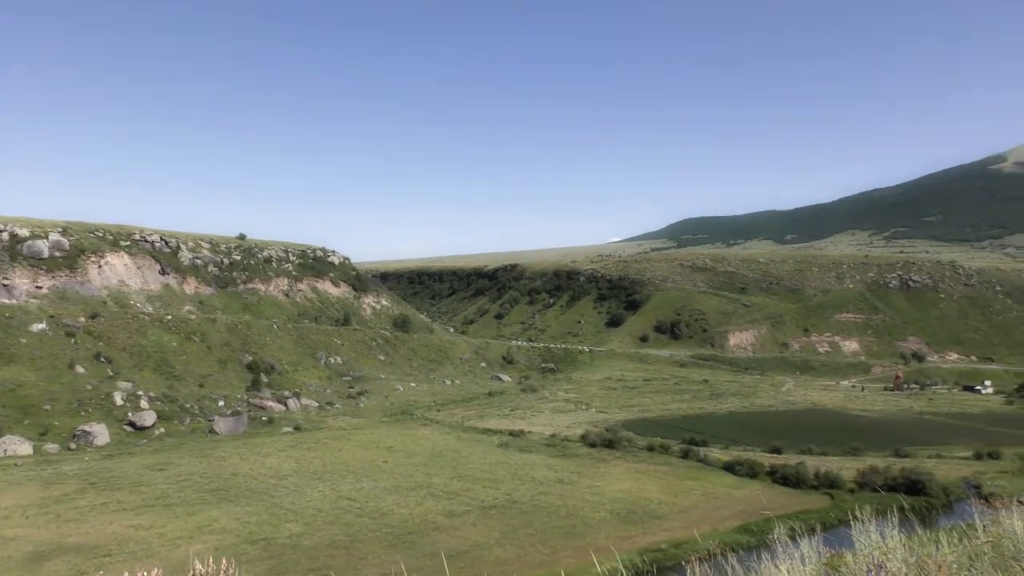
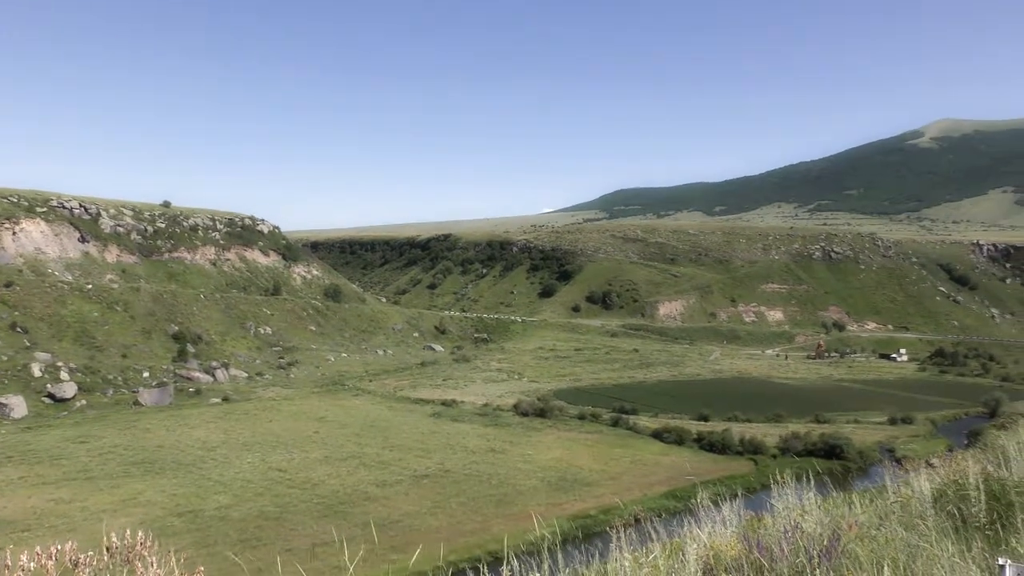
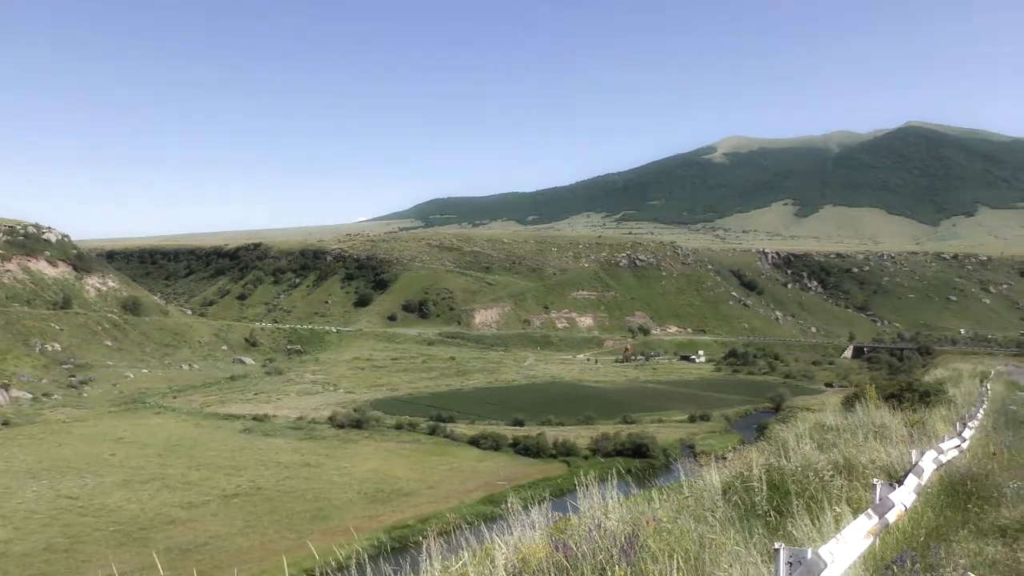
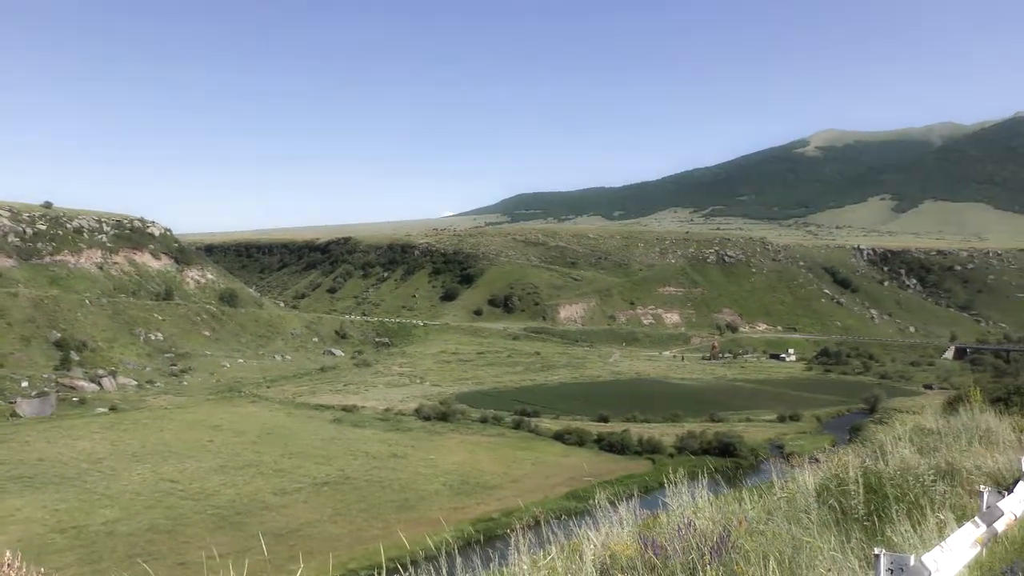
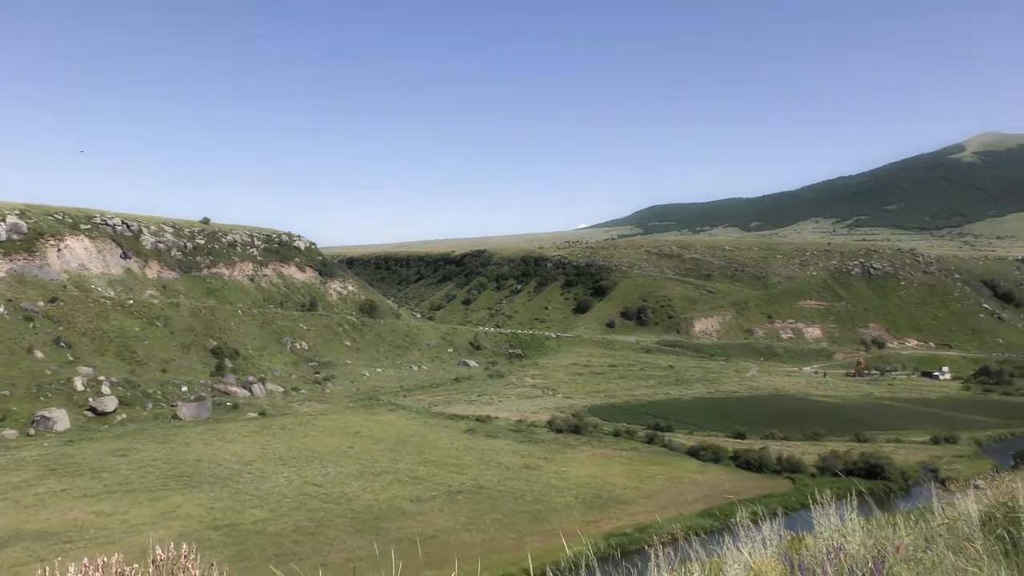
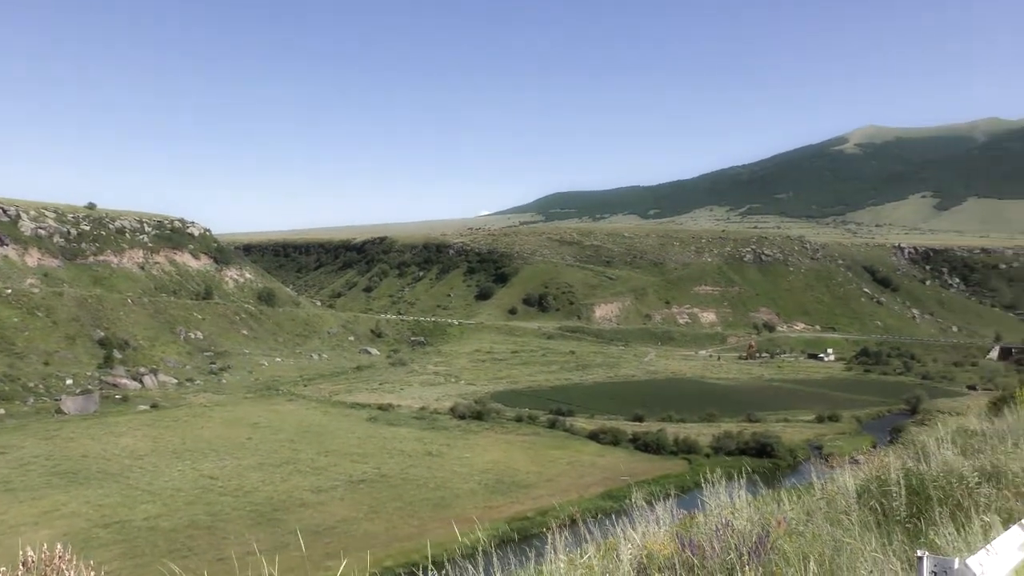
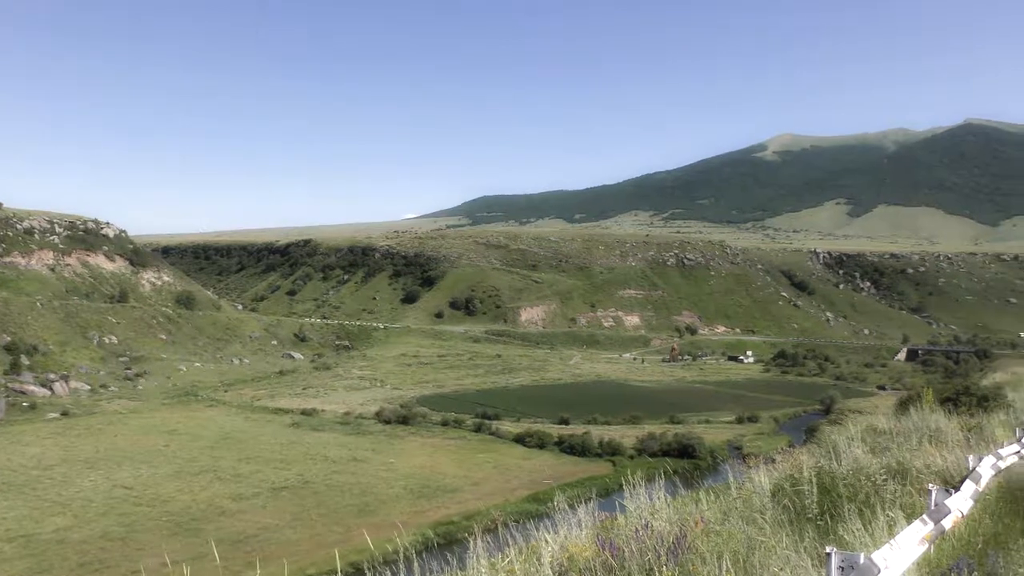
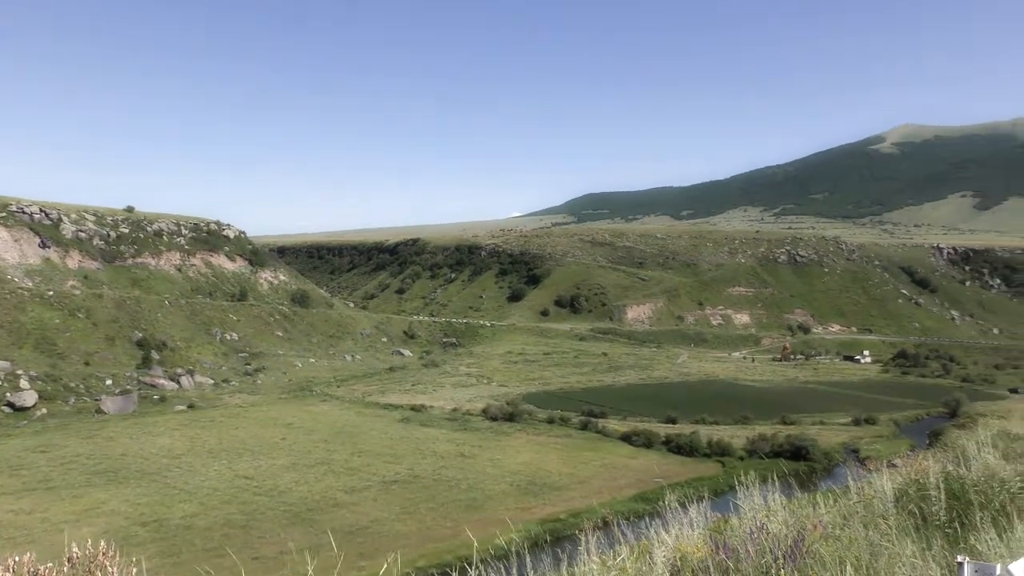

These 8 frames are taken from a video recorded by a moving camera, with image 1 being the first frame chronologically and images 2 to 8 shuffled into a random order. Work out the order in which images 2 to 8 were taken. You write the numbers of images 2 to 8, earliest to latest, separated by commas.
5, 2, 8, 6, 4, 7, 3
